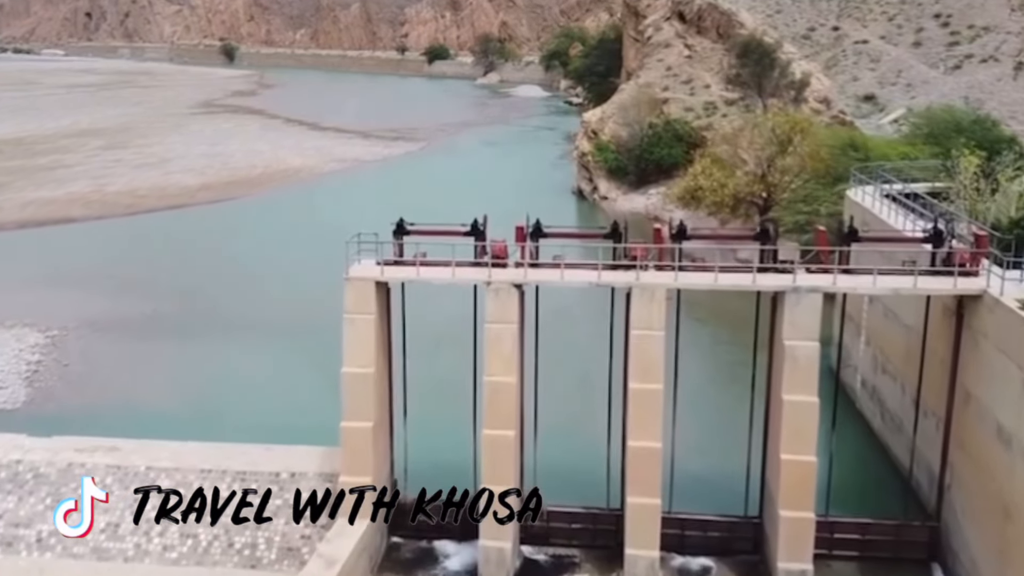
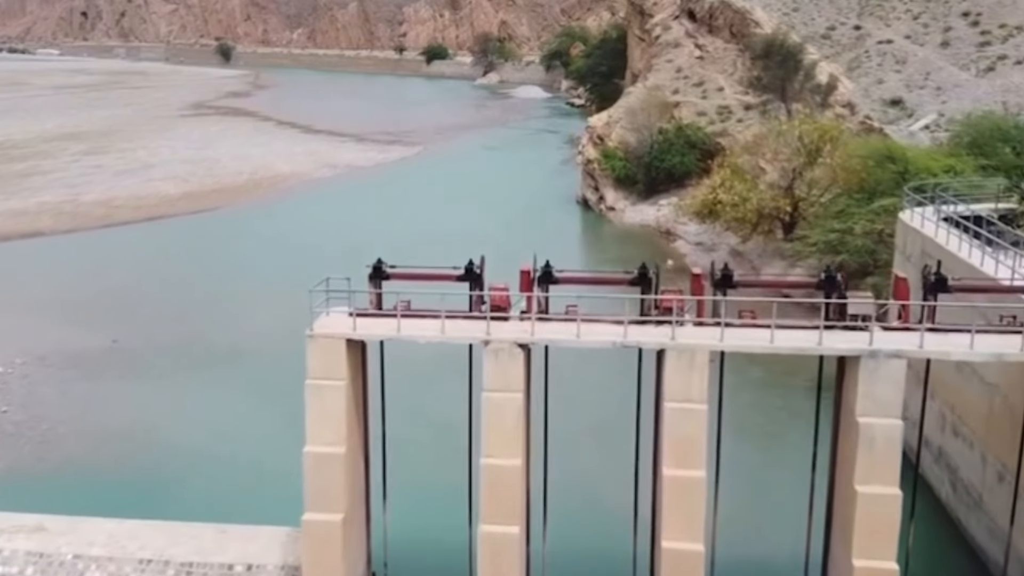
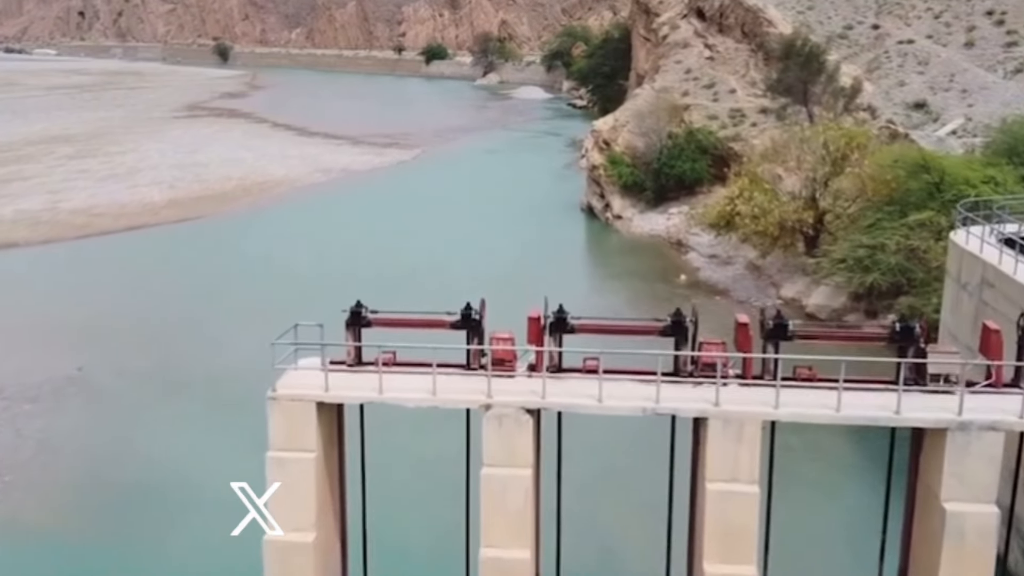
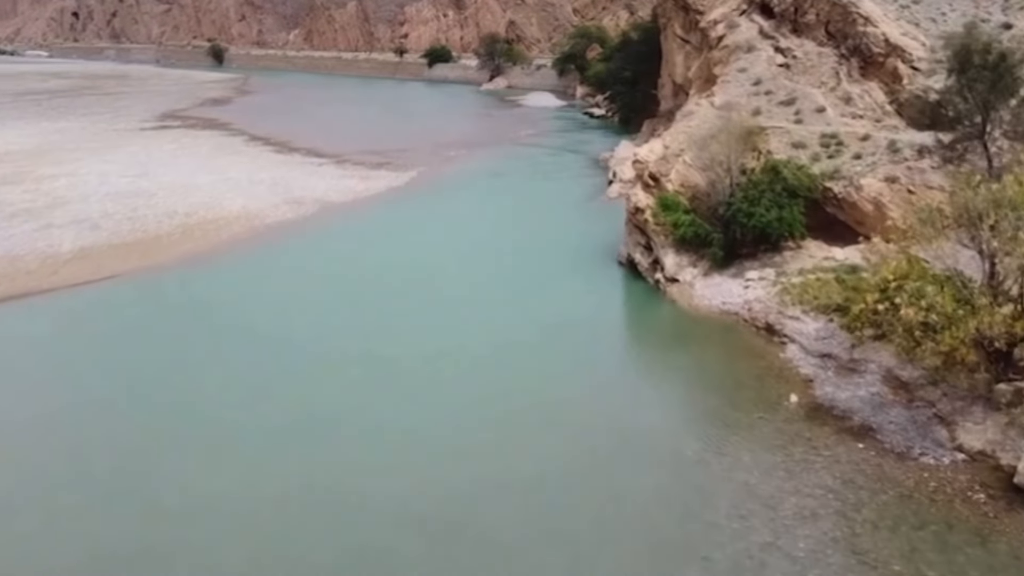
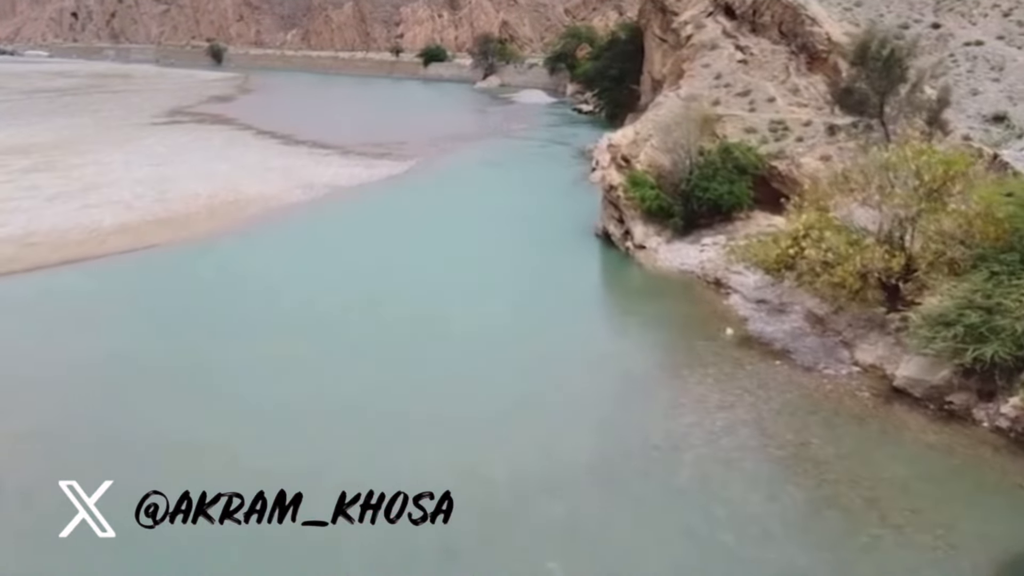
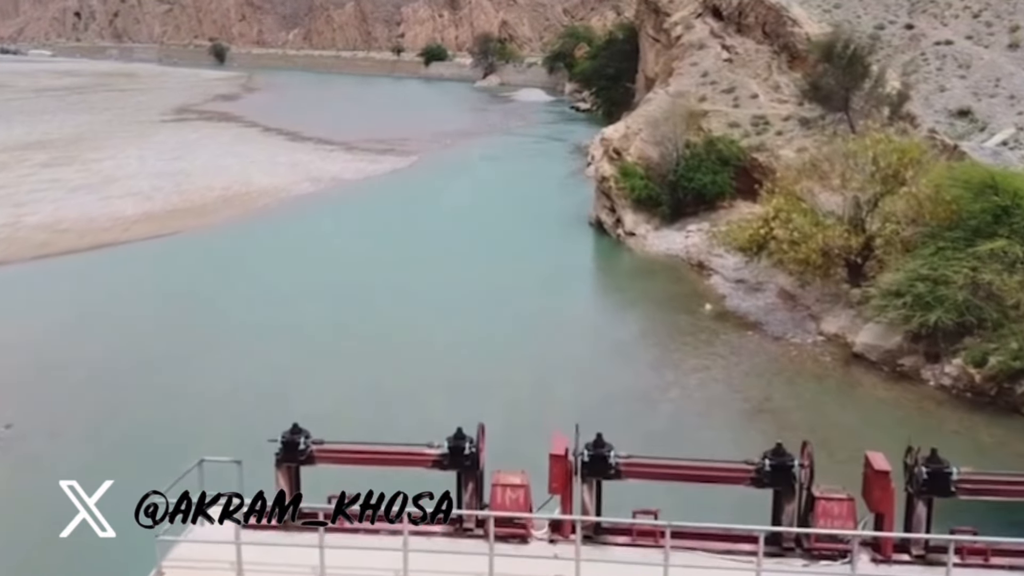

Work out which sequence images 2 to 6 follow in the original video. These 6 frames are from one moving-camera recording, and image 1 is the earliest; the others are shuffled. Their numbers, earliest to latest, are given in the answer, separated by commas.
2, 3, 6, 5, 4
